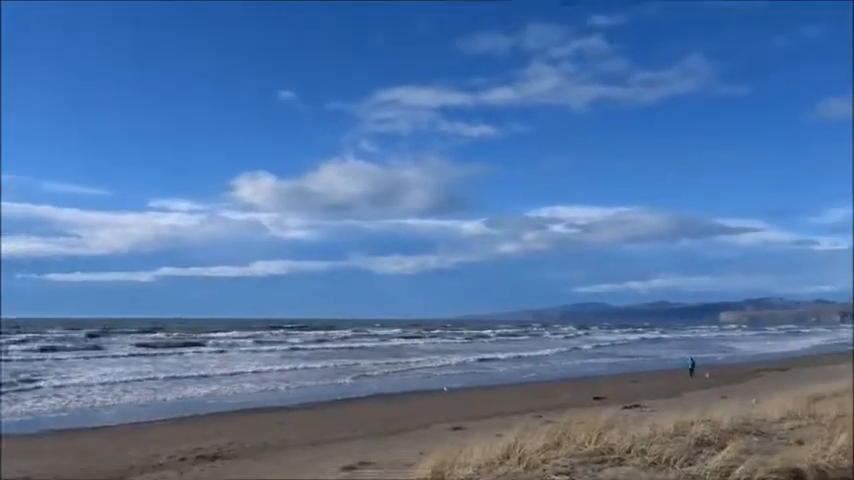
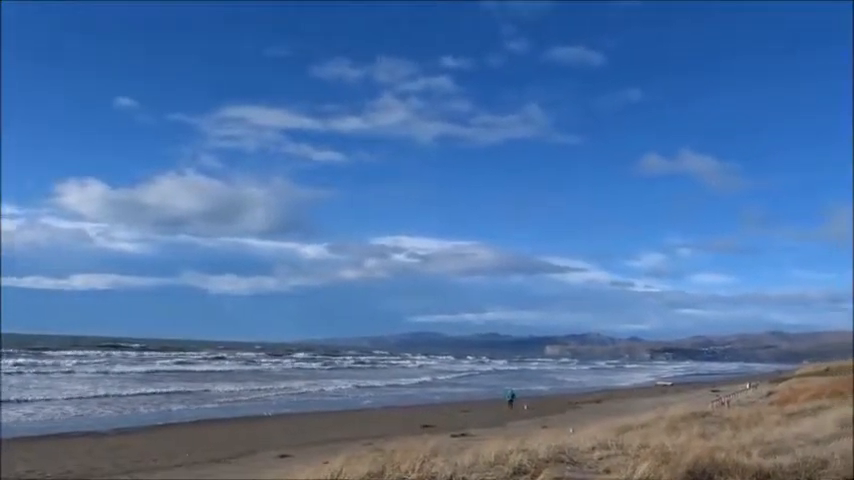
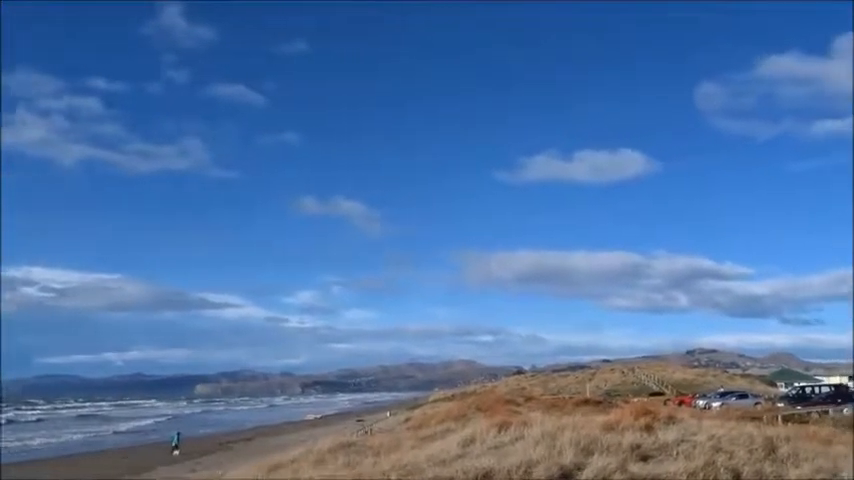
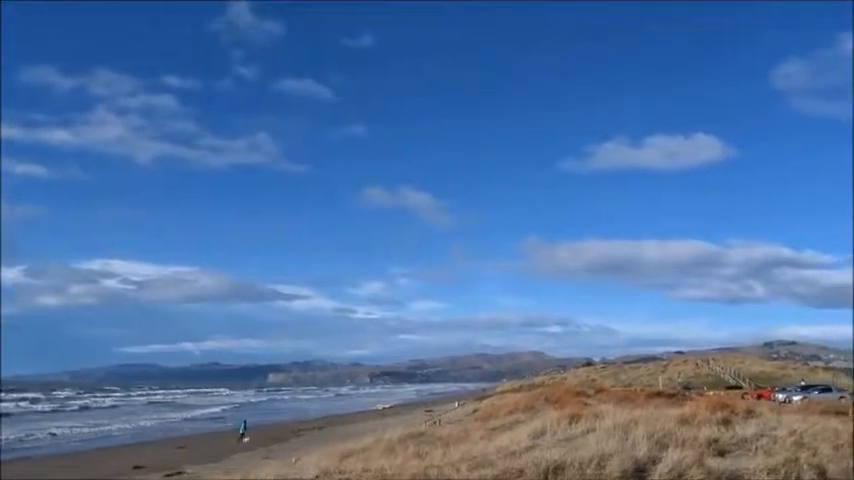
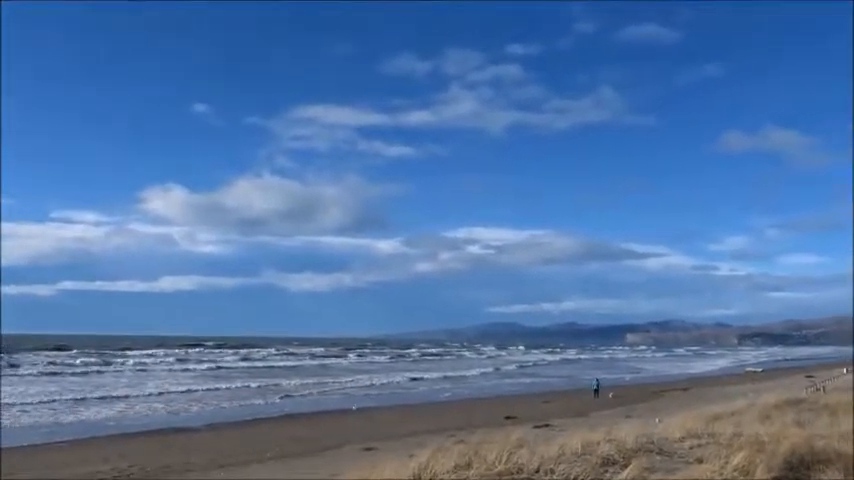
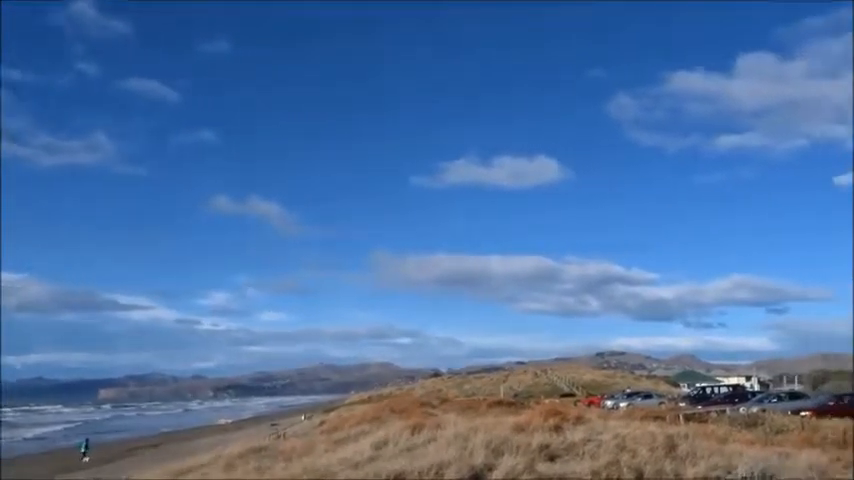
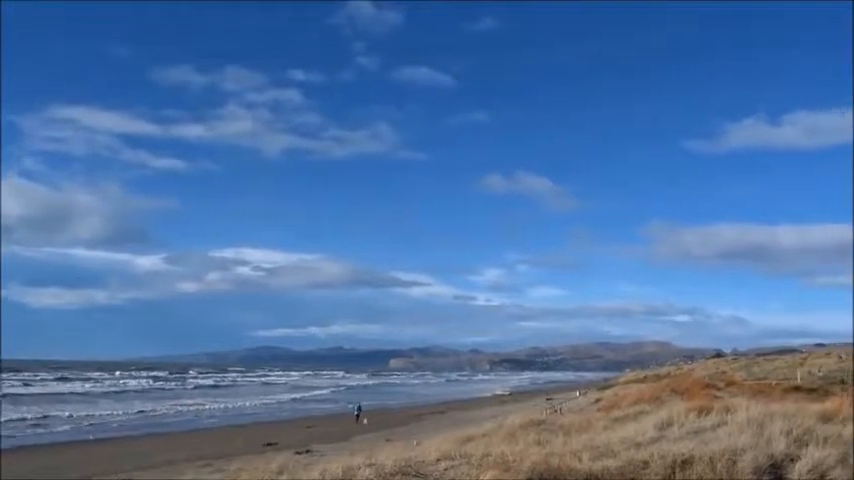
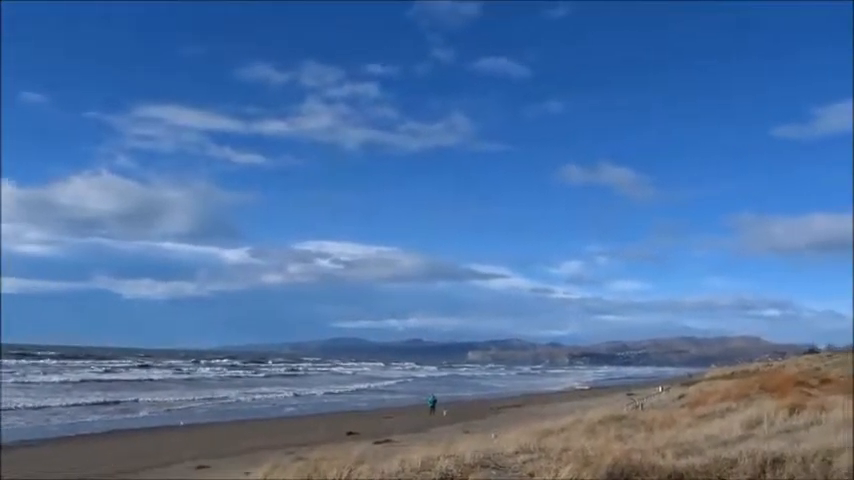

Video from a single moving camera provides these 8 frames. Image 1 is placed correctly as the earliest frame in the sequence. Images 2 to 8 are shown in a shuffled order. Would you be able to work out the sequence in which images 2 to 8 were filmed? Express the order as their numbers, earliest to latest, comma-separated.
5, 2, 8, 7, 4, 3, 6
